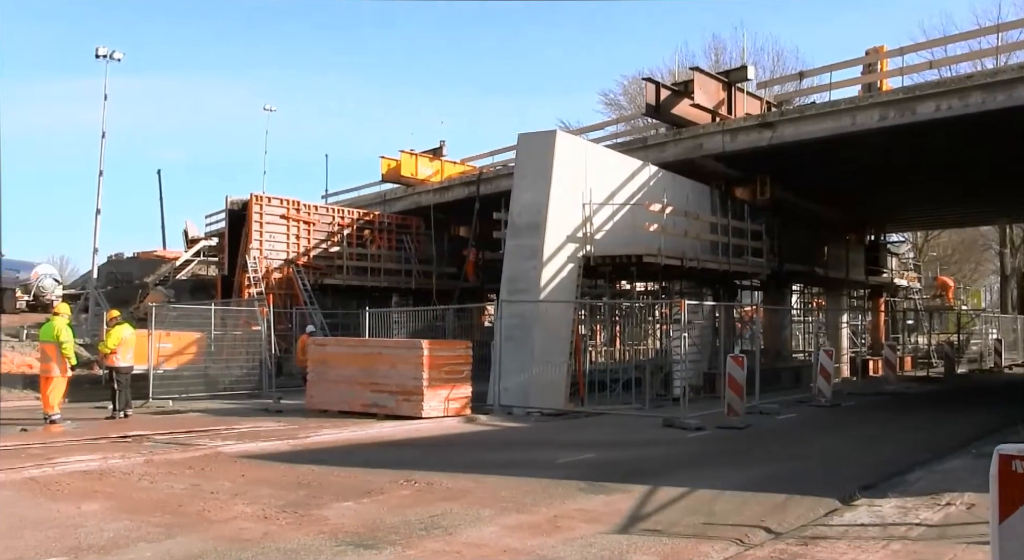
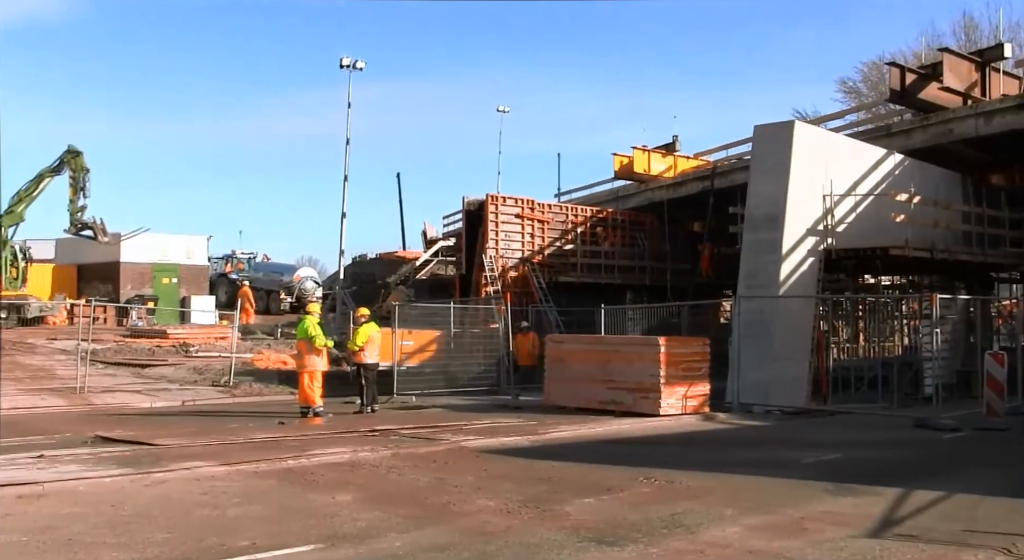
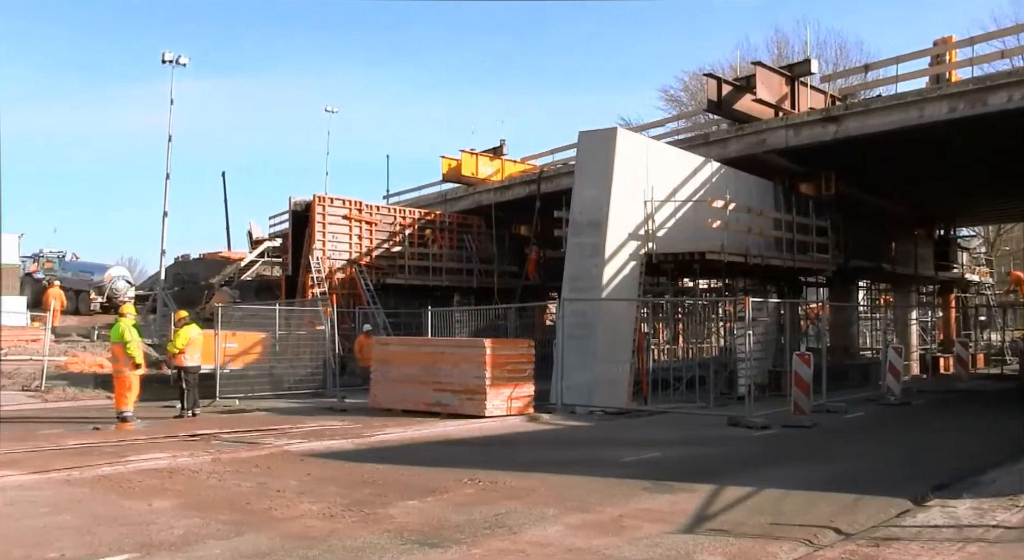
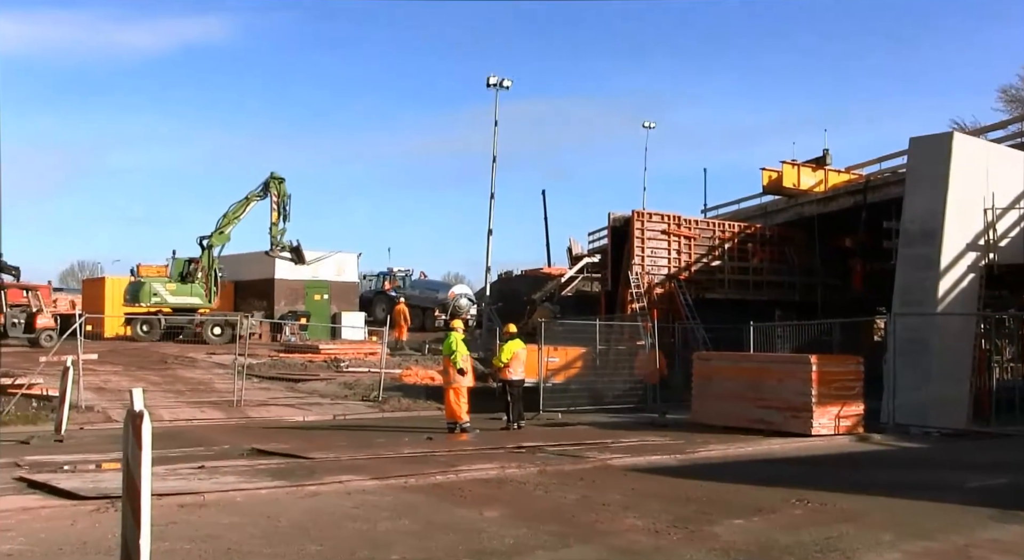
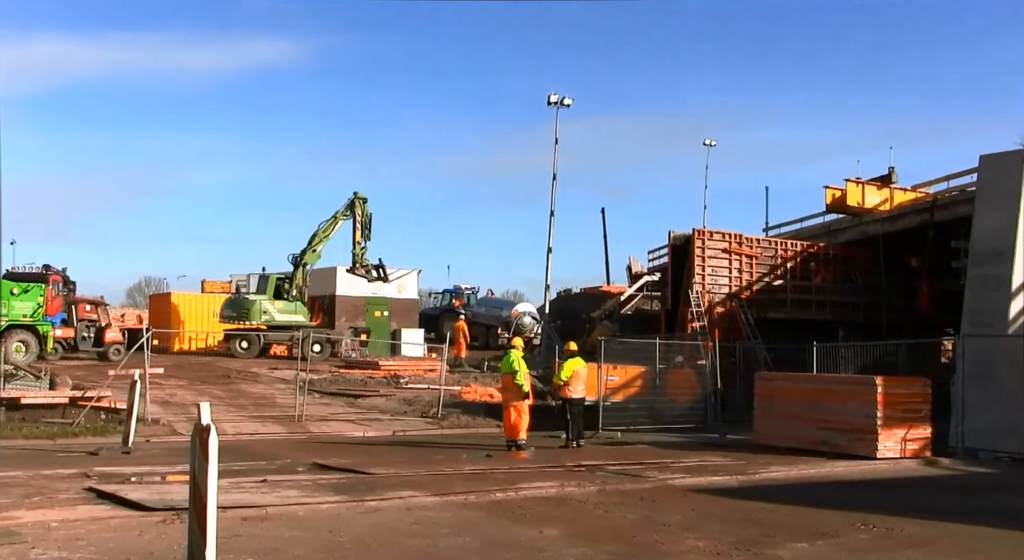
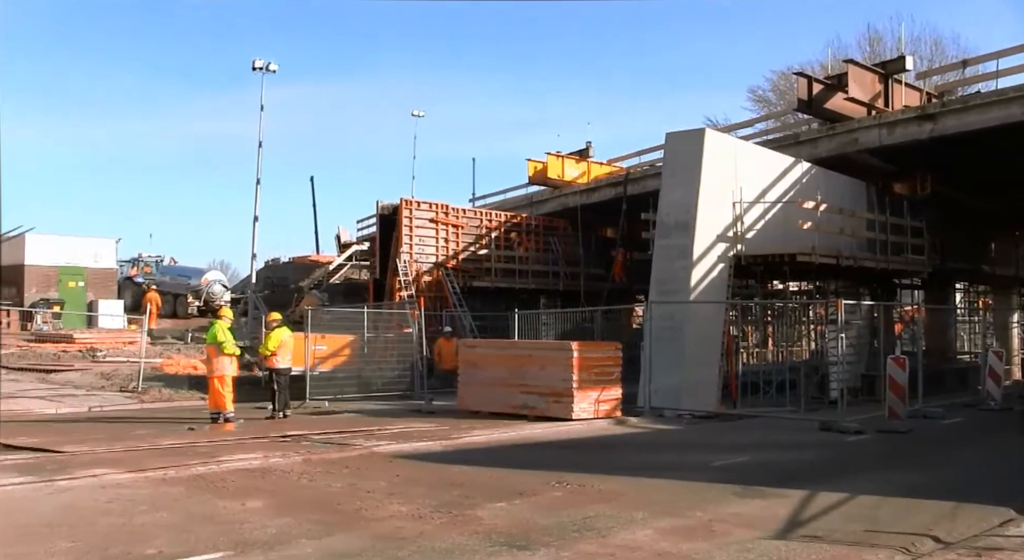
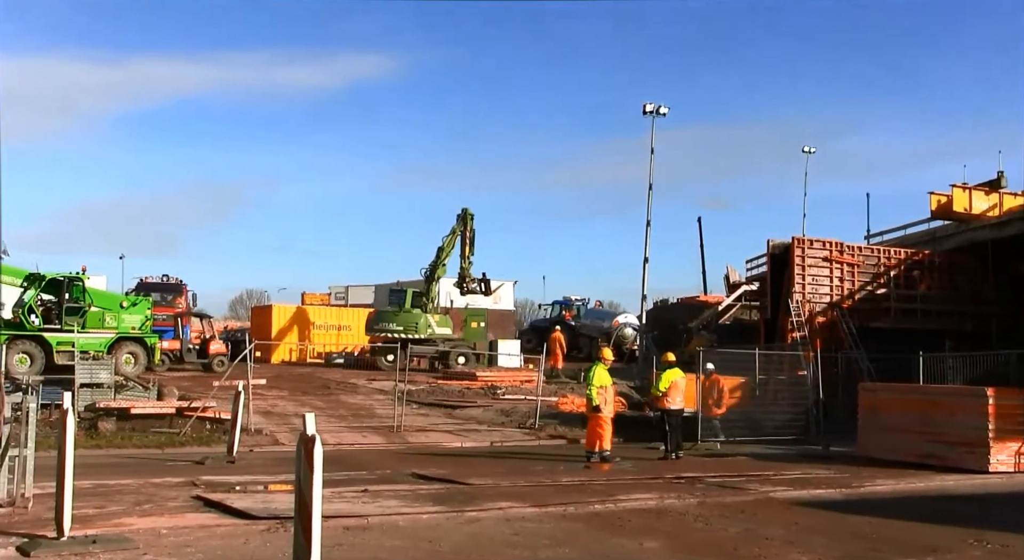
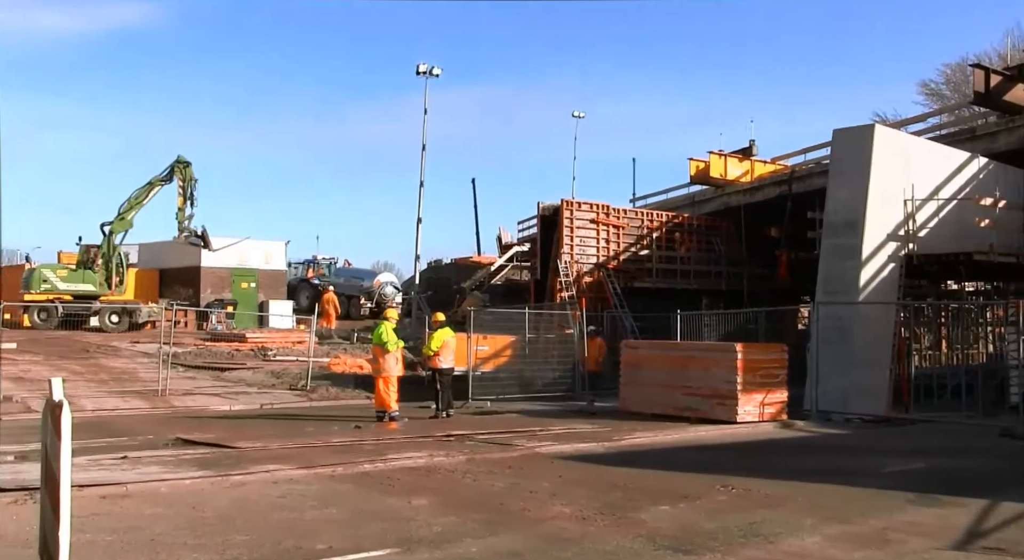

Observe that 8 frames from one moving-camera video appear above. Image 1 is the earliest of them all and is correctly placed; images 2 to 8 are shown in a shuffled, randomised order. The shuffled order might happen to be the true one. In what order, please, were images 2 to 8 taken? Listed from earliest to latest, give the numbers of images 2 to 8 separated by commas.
3, 6, 2, 8, 4, 5, 7
